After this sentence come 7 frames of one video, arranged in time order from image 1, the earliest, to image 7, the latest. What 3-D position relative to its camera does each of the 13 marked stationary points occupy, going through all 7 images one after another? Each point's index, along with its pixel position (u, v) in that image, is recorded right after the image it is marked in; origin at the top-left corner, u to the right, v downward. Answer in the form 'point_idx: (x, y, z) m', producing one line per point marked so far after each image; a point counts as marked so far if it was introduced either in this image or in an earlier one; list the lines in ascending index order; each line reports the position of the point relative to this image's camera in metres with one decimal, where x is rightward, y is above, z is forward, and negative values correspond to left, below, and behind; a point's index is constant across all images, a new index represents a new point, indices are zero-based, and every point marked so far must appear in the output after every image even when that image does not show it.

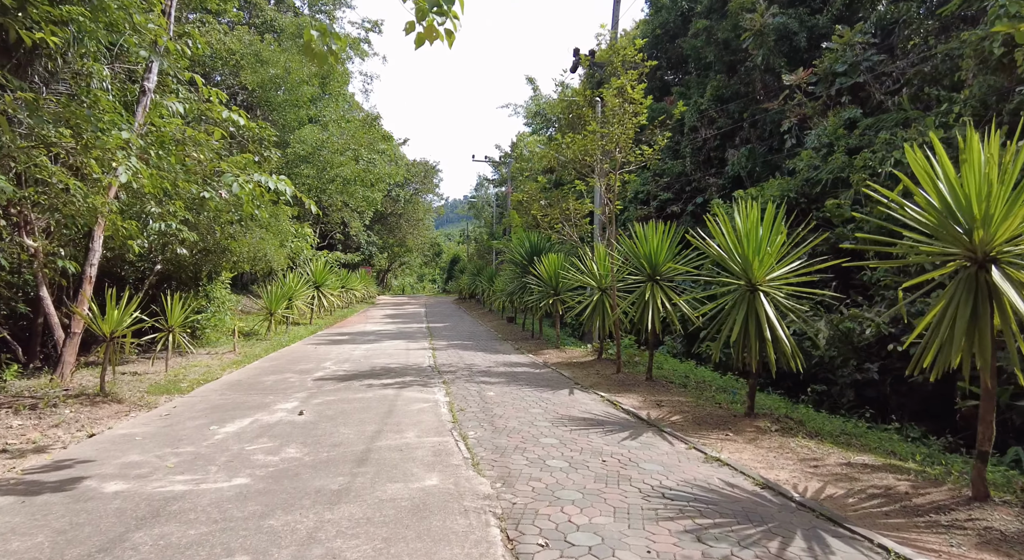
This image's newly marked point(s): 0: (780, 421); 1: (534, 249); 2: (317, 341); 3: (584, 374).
0: (+2.6, -1.4, +6.1) m
1: (+0.6, +0.8, +16.7) m
2: (-5.2, -1.6, +16.7) m
3: (+1.1, -1.5, +9.9) m
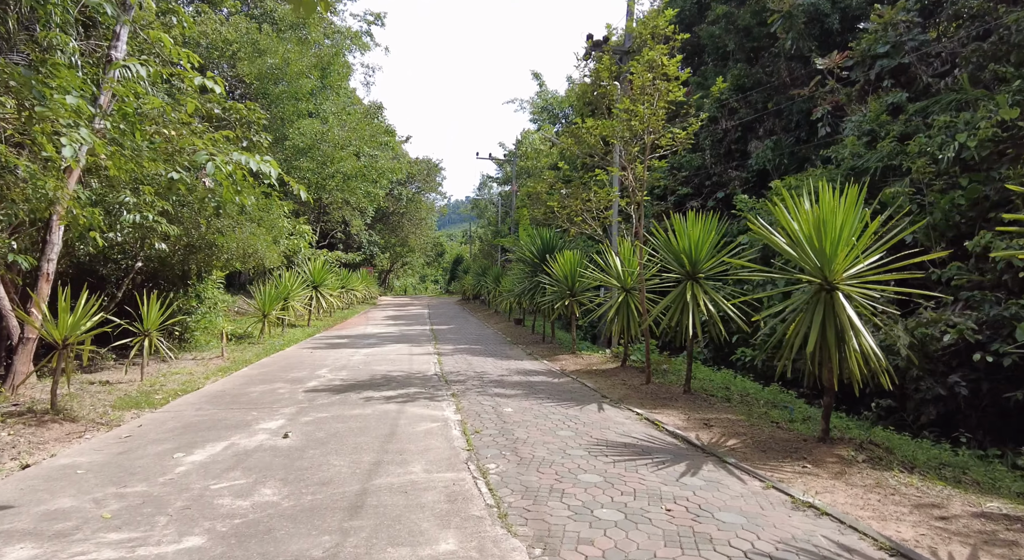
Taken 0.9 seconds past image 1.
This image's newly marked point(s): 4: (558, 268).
0: (+2.8, -1.3, +5.1) m
1: (+0.8, +0.8, +15.7) m
2: (-4.9, -1.6, +15.7) m
3: (+1.4, -1.5, +8.8) m
4: (+1.0, +0.3, +13.3) m
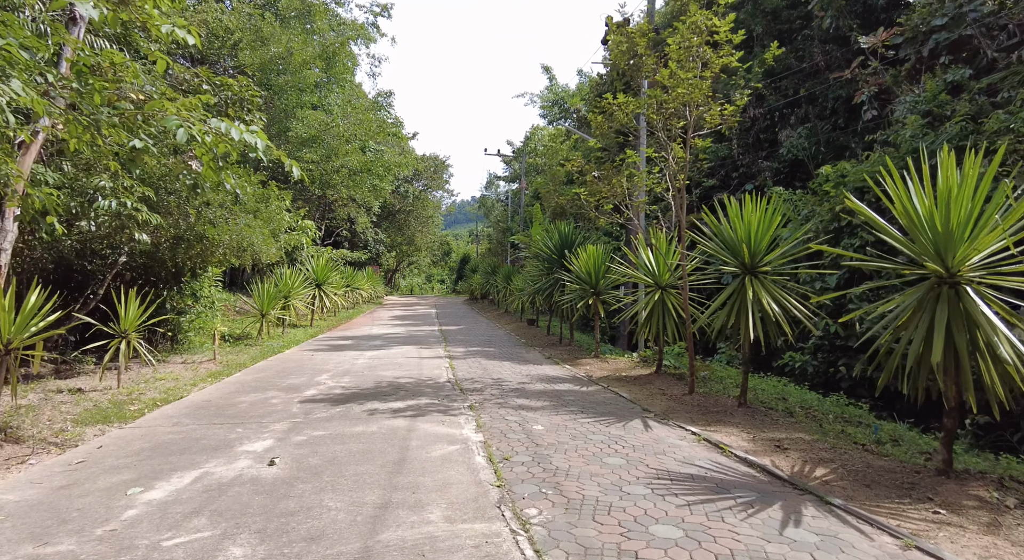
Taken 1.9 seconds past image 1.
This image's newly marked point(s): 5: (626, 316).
0: (+3.1, -1.3, +4.0) m
1: (+1.2, +0.9, +14.6) m
2: (-4.6, -1.5, +14.7) m
3: (+1.7, -1.4, +7.8) m
4: (+1.3, +0.3, +12.2) m
5: (+2.1, -0.7, +11.5) m
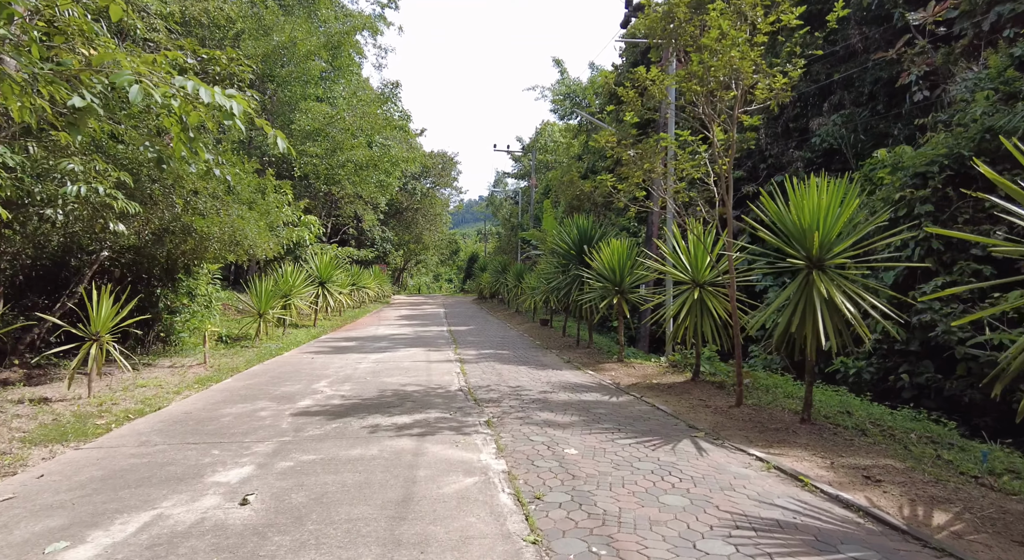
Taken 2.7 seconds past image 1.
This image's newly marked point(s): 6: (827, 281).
0: (+3.2, -1.2, +3.0) m
1: (+1.5, +0.9, +13.6) m
2: (-4.2, -1.5, +13.8) m
3: (+1.9, -1.4, +6.8) m
4: (+1.6, +0.4, +11.3) m
5: (+2.3, -0.6, +10.6) m
6: (+2.8, 0.0, +5.6) m
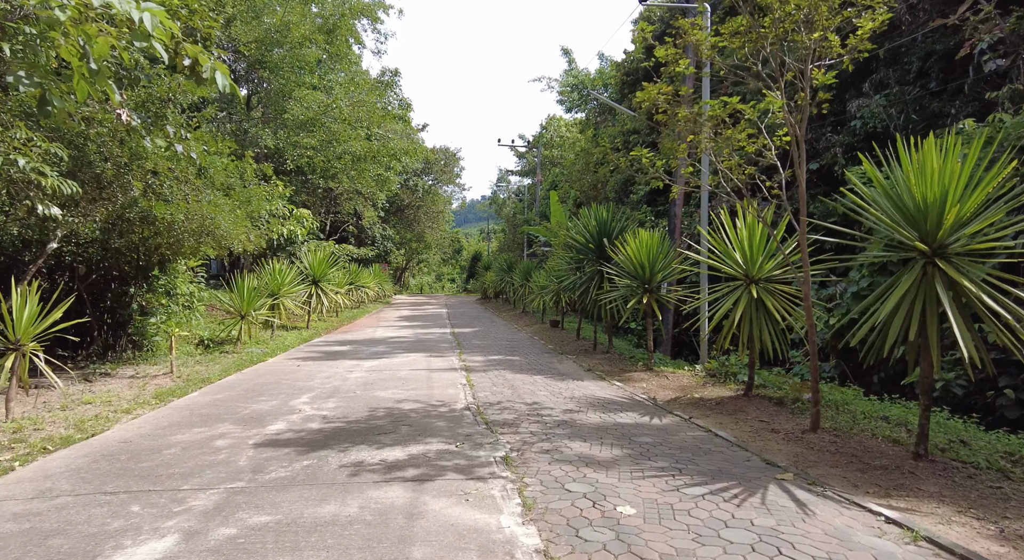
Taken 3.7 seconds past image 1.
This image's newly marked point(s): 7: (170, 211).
0: (+3.4, -1.2, +1.6) m
1: (+1.7, +1.0, +12.3) m
2: (-4.0, -1.4, +12.4) m
3: (+2.1, -1.3, +5.4) m
4: (+1.8, +0.4, +9.9) m
5: (+2.5, -0.6, +9.2) m
6: (+2.9, 0.0, +4.2) m
7: (-4.4, +0.9, +8.2) m
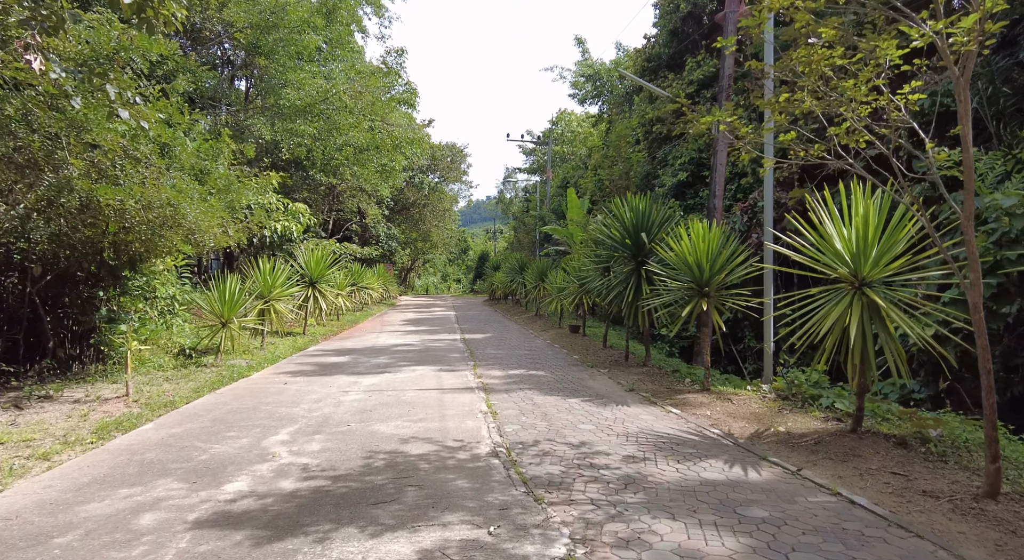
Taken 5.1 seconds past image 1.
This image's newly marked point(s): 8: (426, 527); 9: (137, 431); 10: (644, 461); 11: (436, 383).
0: (+3.7, -1.2, 0.0) m
1: (+2.1, +1.0, +10.6) m
2: (-3.7, -1.5, +10.8) m
3: (+2.4, -1.3, +3.8) m
4: (+2.1, +0.4, +8.3) m
5: (+2.9, -0.6, +7.5) m
6: (+3.3, 0.0, +2.6) m
7: (-4.1, +0.9, +6.7) m
8: (-0.4, -1.3, +3.3) m
9: (-3.4, -1.4, +5.8) m
10: (+1.0, -1.3, +4.8) m
11: (-1.0, -1.4, +8.6) m
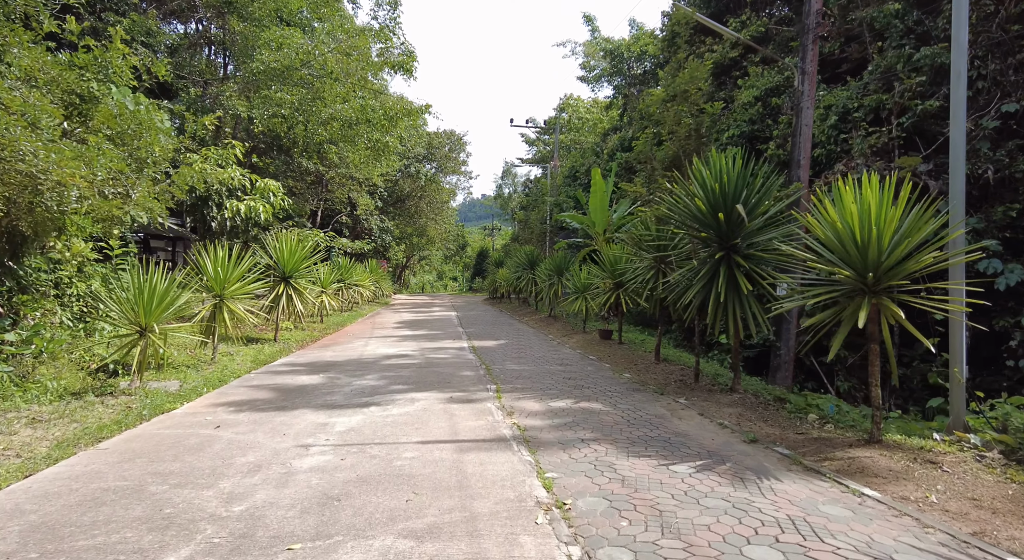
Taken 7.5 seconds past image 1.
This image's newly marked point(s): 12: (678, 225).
0: (+4.2, -1.1, -3.0) m
1: (+2.5, +1.1, +7.6) m
2: (-3.2, -1.3, +7.8) m
3: (+2.9, -1.3, +0.8) m
4: (+2.6, +0.5, +5.3) m
5: (+3.4, -0.5, +4.5) m
6: (+3.8, +0.1, -0.4) m
7: (-3.6, +1.0, +3.6) m
8: (+0.1, -1.2, +0.3) m
9: (-2.9, -1.3, +2.7) m
10: (+1.5, -1.3, +1.8) m
11: (-0.5, -1.3, +5.6) m
12: (+2.1, +0.7, +8.2) m
